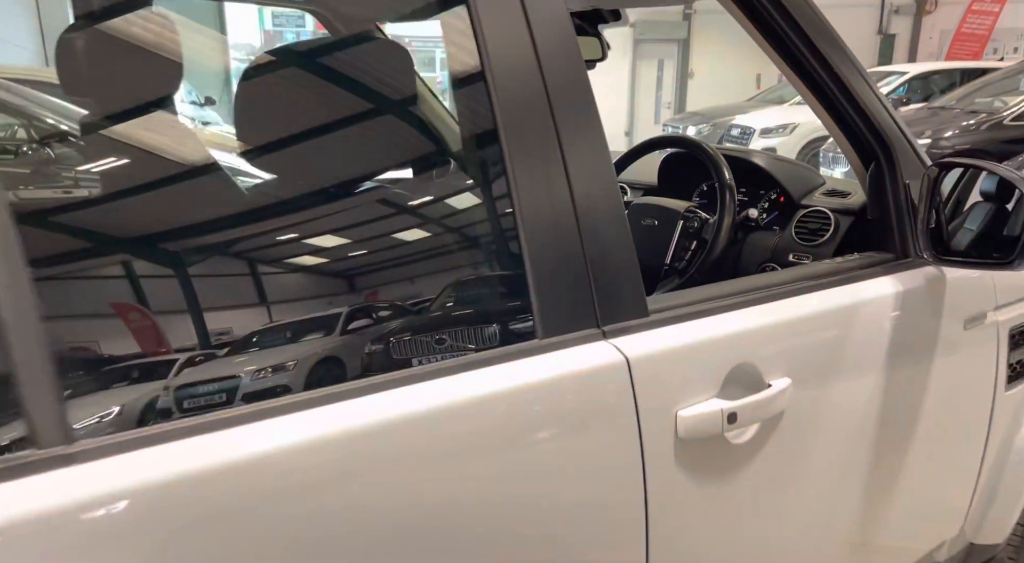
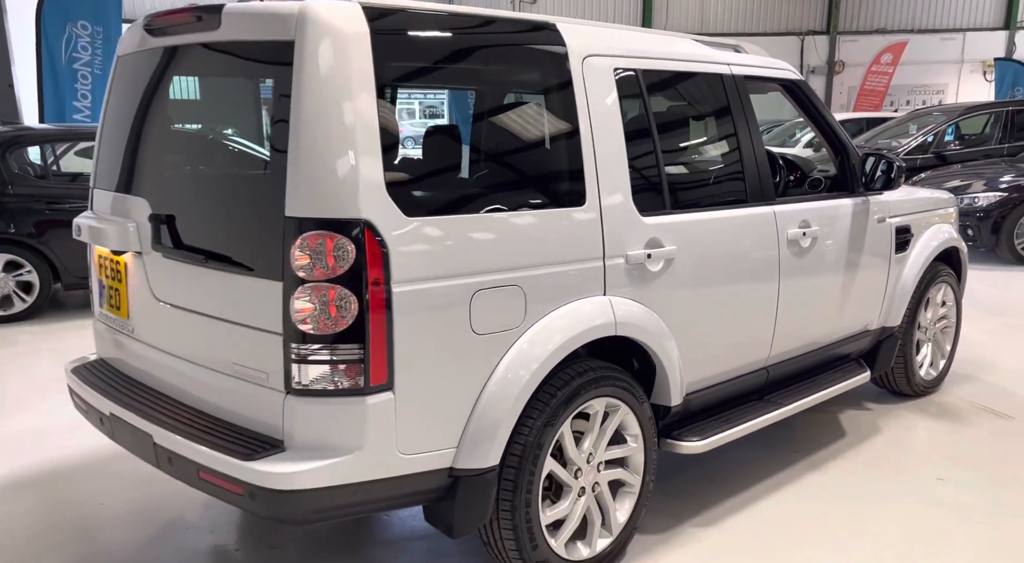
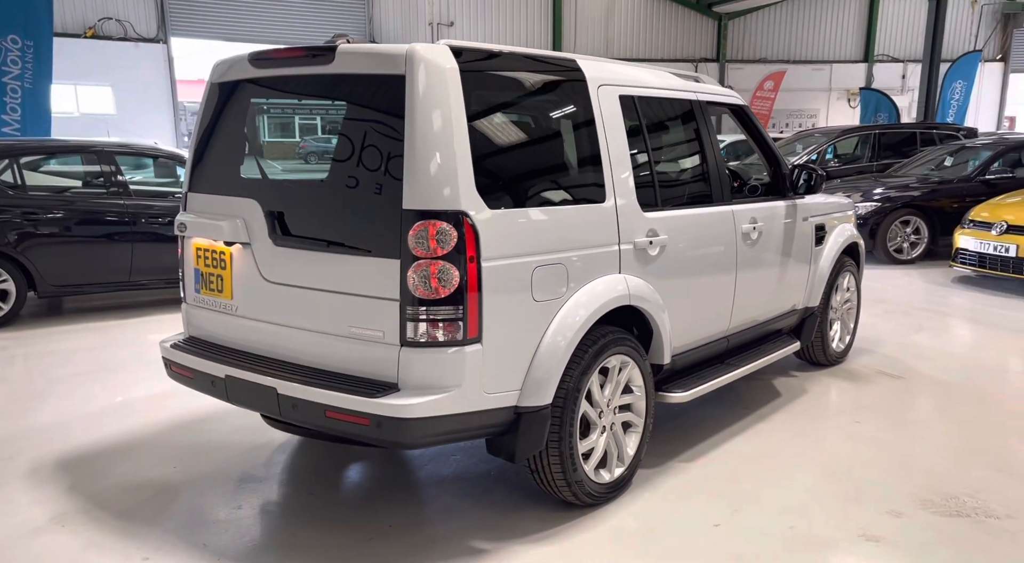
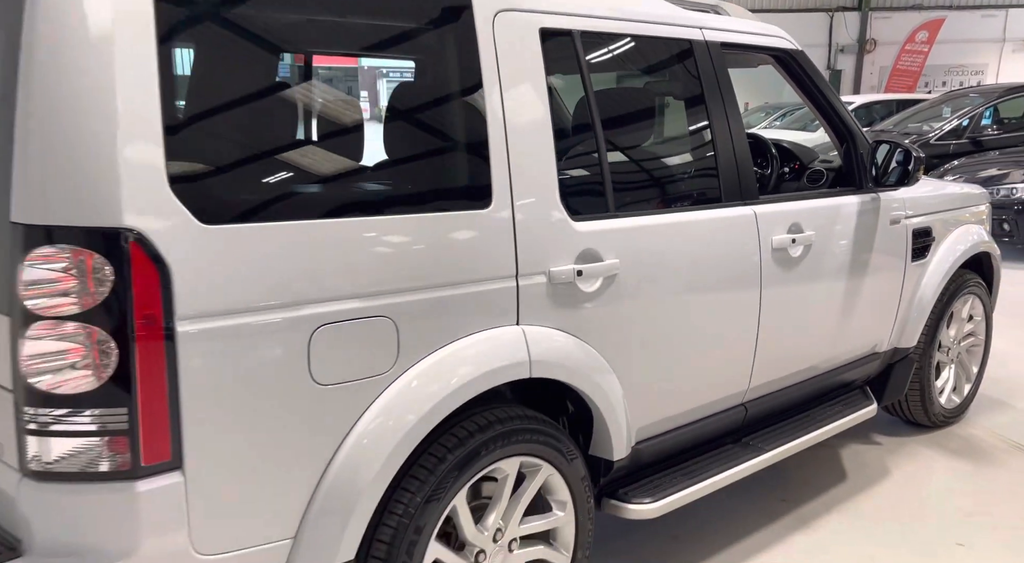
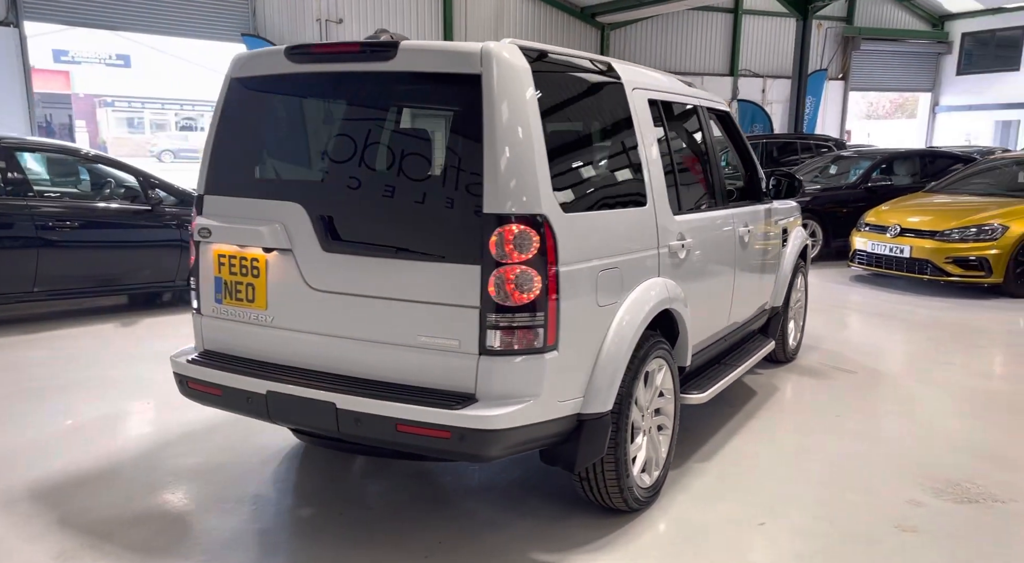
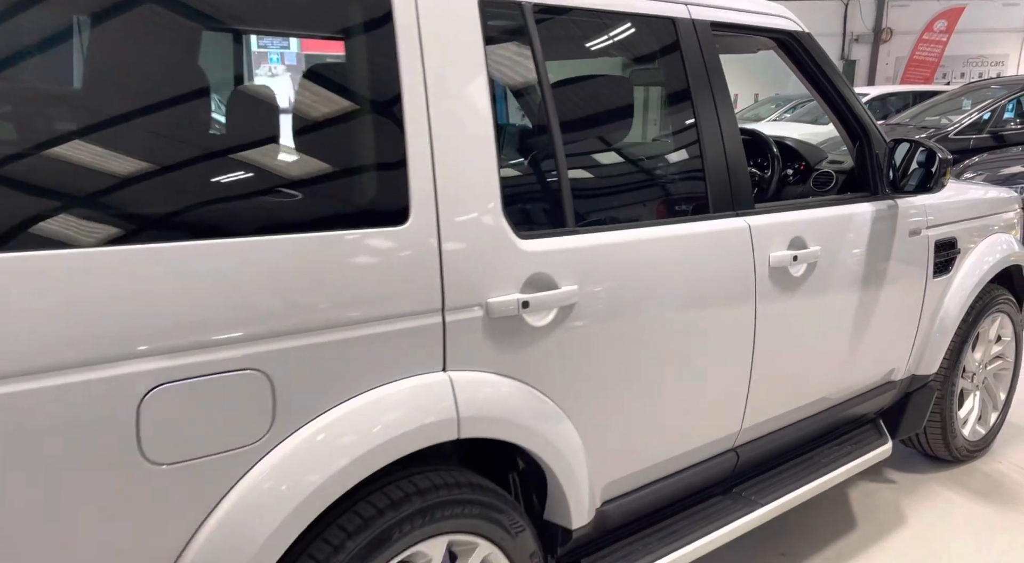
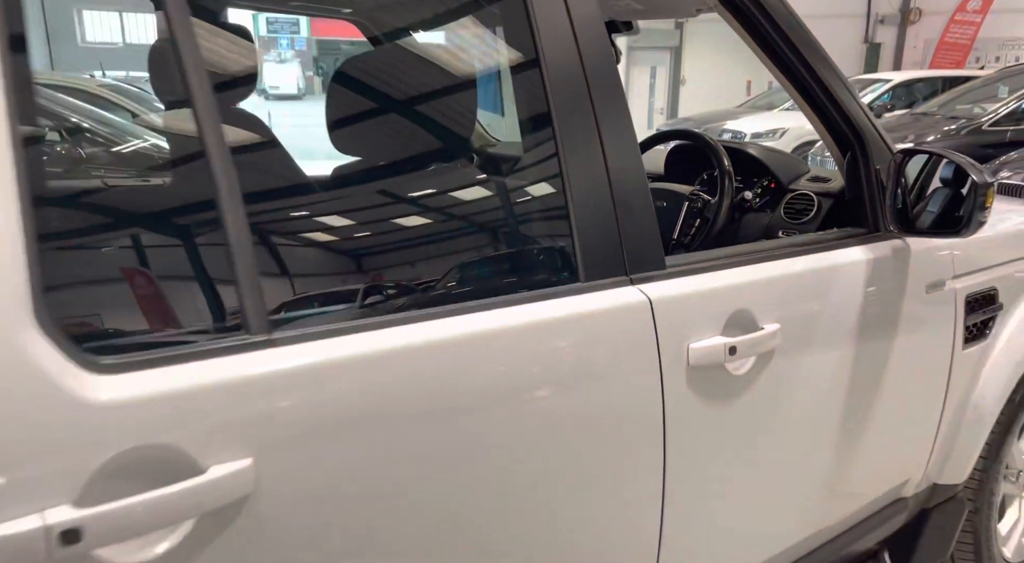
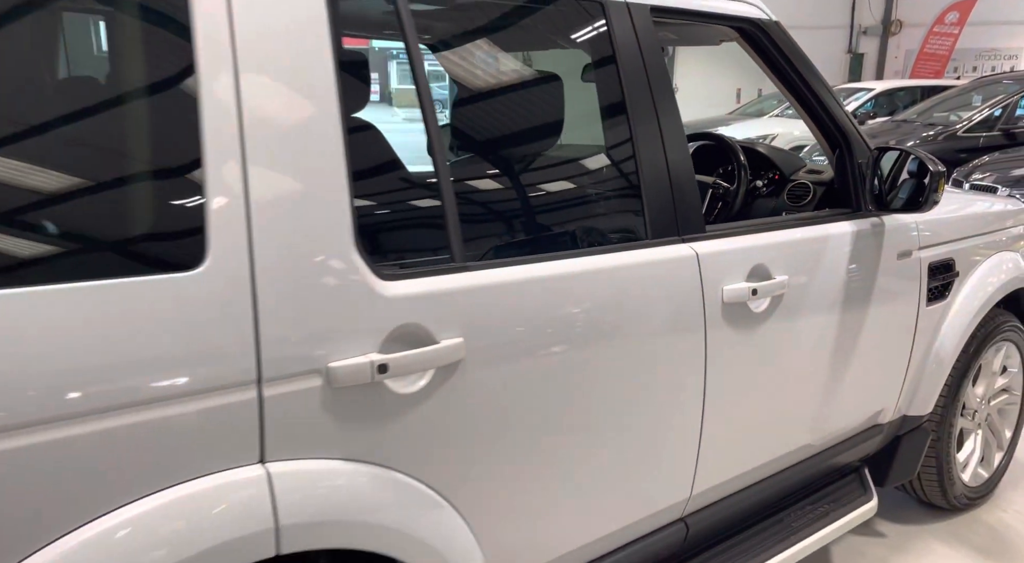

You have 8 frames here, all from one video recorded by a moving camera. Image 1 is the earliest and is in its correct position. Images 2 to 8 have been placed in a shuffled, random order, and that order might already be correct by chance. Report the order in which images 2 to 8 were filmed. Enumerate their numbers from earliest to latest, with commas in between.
7, 8, 6, 4, 2, 3, 5
